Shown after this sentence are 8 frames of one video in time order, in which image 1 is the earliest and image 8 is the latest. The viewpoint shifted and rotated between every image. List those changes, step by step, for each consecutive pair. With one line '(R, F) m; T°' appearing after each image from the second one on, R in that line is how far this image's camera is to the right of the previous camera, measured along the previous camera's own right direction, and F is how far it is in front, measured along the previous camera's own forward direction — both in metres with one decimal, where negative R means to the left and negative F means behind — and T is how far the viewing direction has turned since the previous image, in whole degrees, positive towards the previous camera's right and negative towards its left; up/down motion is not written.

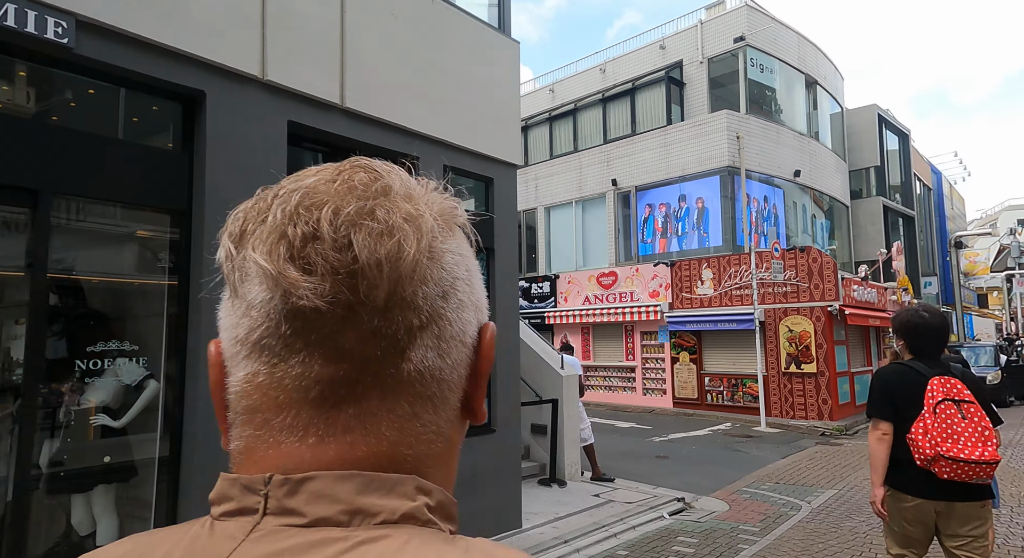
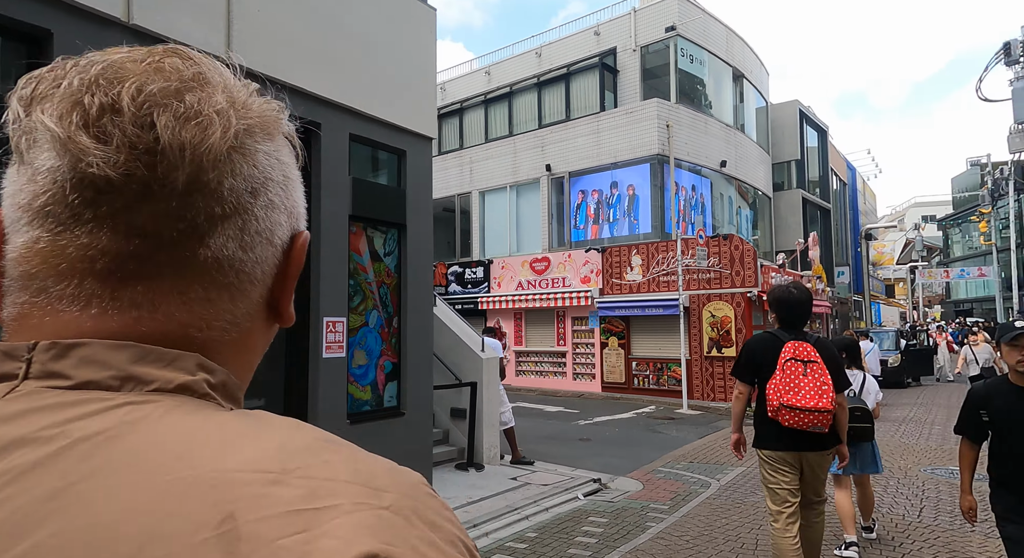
(+0.2, +0.1) m; +6°
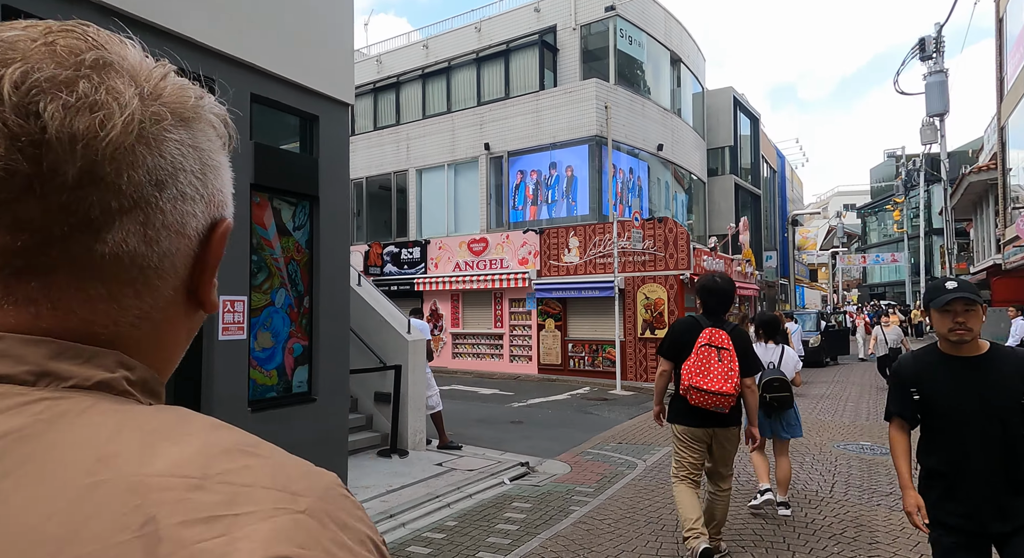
(+0.2, +0.2) m; +5°
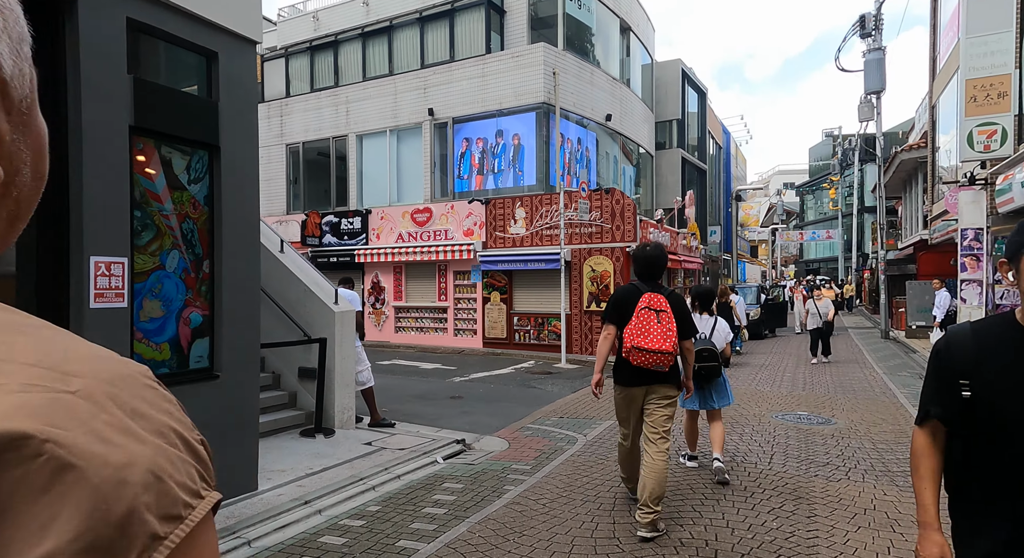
(+0.2, +0.4) m; +5°
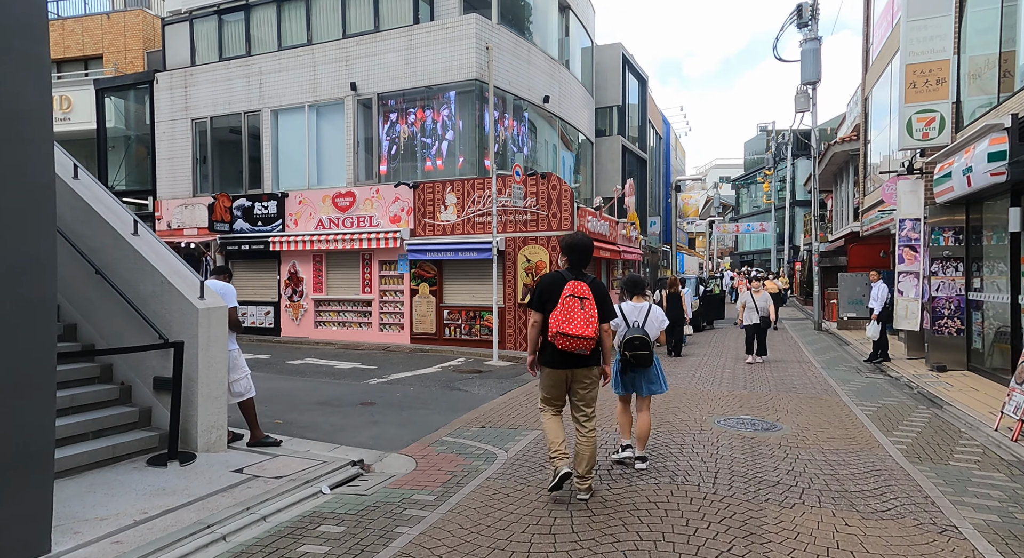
(+0.3, +1.0) m; +5°
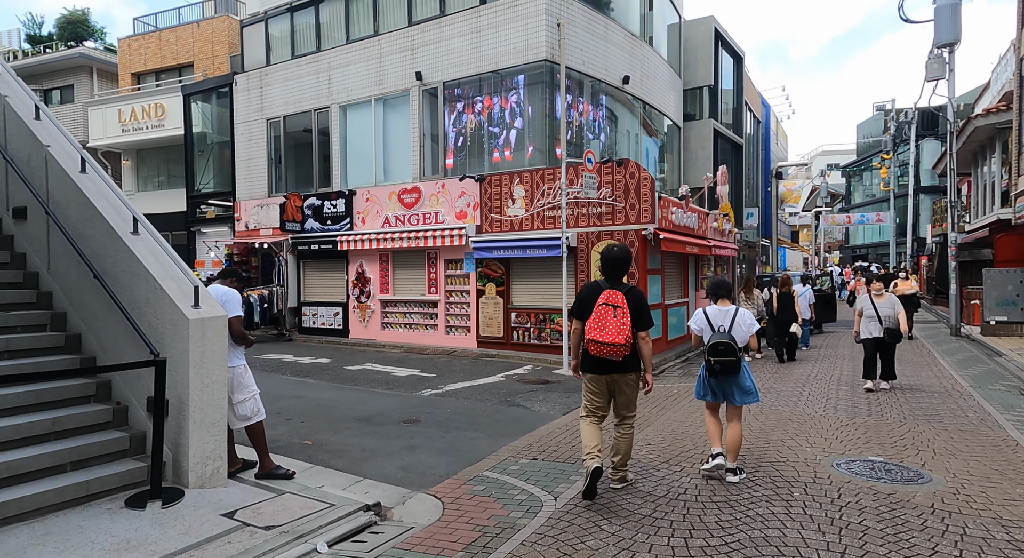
(+0.3, +1.2) m; -8°
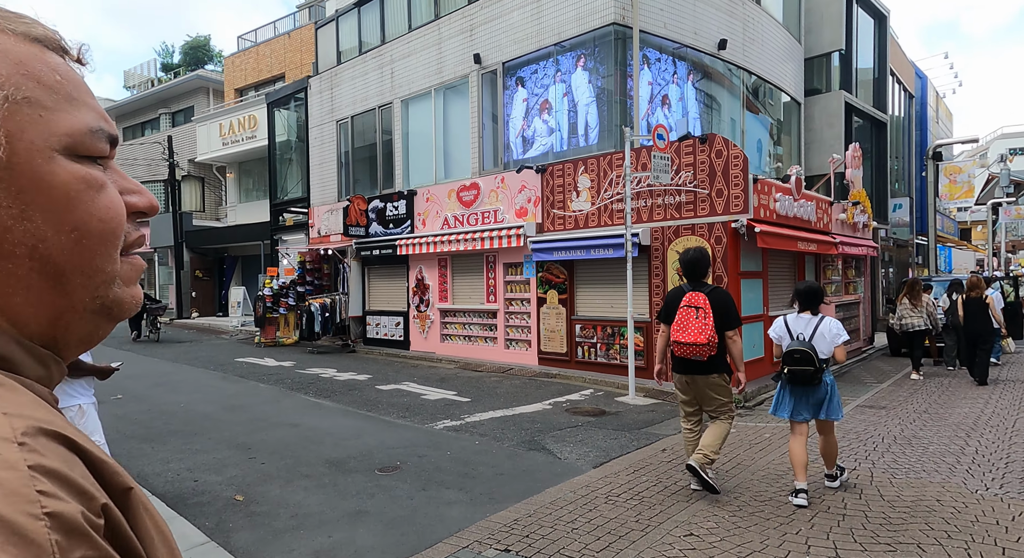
(+1.0, +2.0) m; -11°
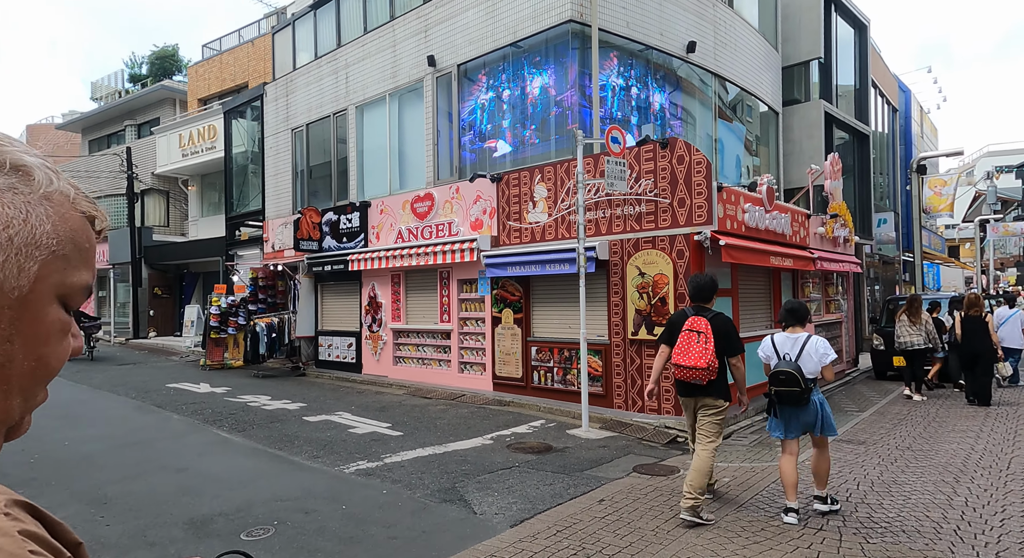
(+0.7, +0.9) m; +1°
